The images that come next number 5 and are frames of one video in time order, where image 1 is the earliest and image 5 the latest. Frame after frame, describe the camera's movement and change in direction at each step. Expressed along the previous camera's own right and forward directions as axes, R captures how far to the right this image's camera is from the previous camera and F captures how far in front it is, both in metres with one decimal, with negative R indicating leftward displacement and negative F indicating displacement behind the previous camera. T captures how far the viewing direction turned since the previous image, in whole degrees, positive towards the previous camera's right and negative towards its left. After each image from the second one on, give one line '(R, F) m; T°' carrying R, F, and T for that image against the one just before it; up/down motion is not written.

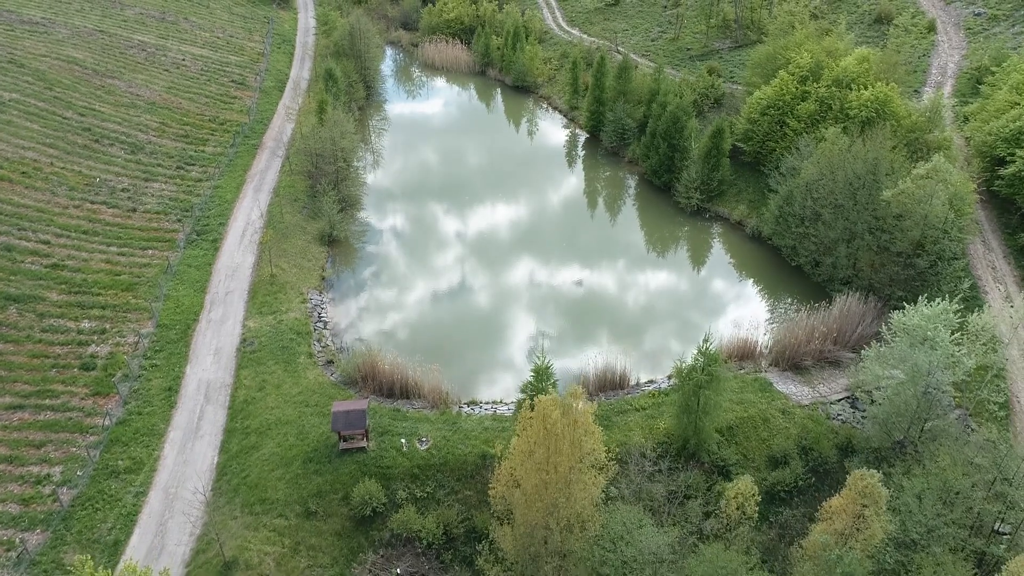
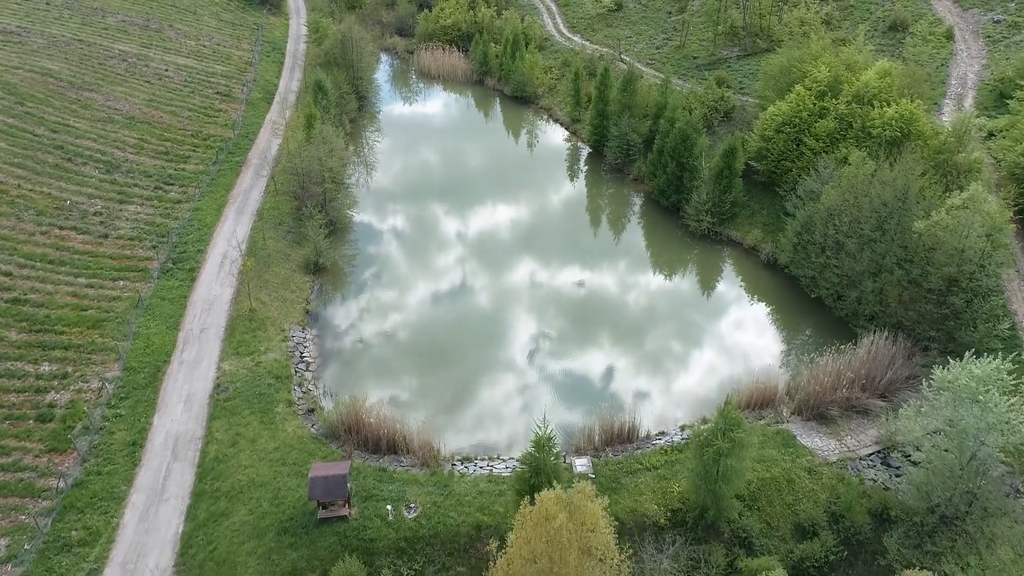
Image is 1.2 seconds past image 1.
(0.0, +2.8) m; 0°
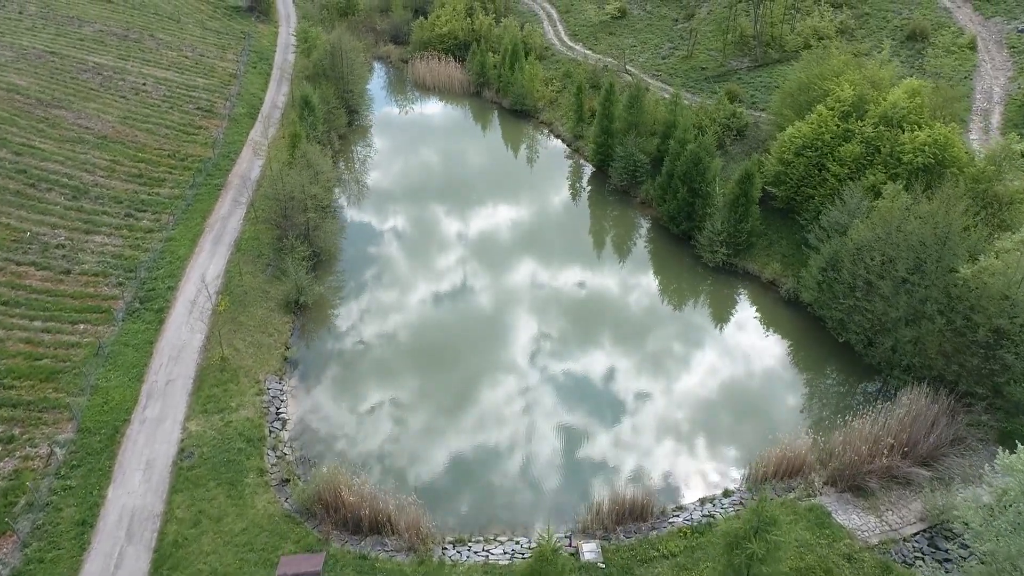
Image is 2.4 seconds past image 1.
(0.0, +3.2) m; 0°
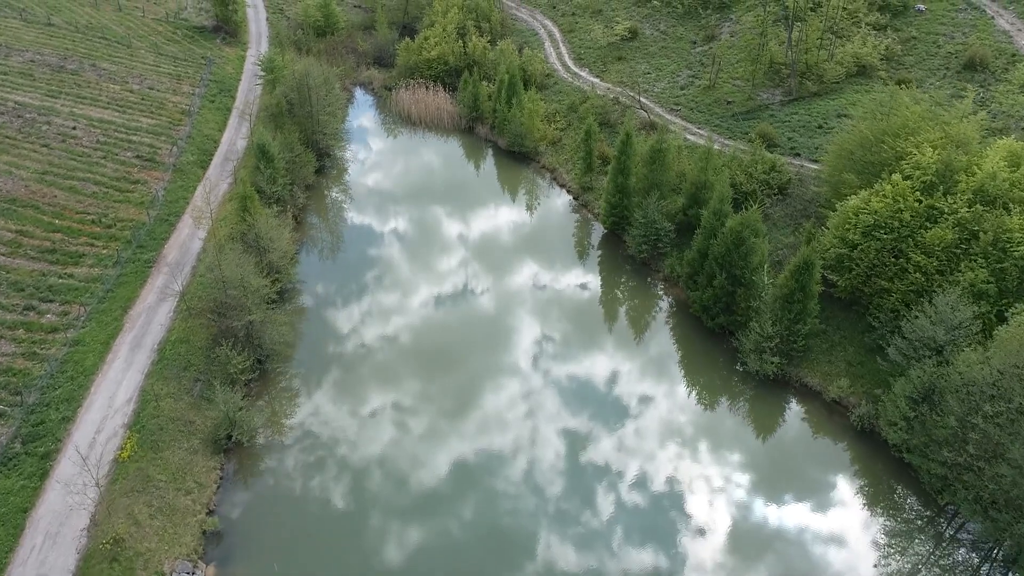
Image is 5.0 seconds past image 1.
(+0.2, +8.2) m; 0°
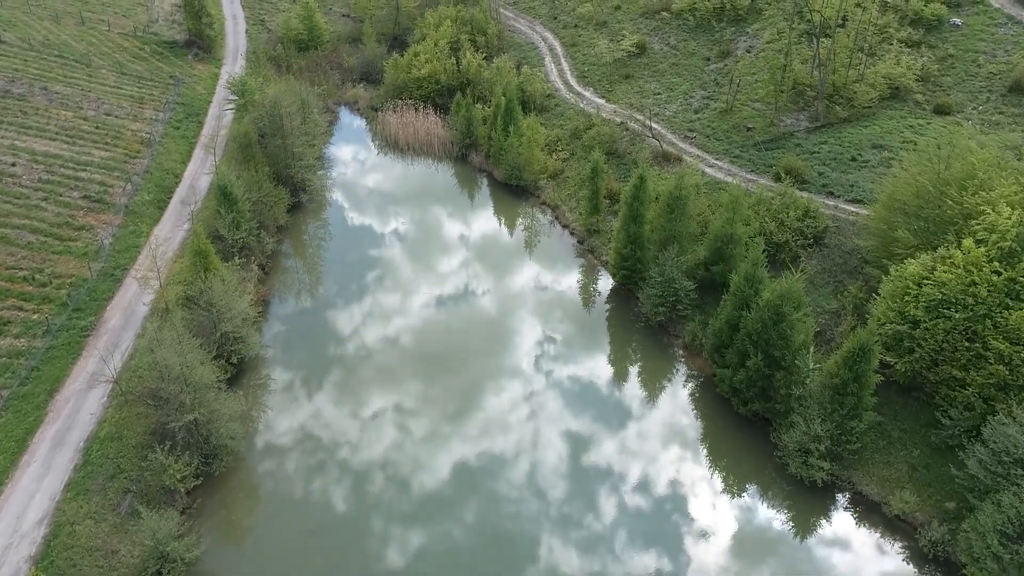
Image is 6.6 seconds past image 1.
(+0.2, +5.2) m; 0°
